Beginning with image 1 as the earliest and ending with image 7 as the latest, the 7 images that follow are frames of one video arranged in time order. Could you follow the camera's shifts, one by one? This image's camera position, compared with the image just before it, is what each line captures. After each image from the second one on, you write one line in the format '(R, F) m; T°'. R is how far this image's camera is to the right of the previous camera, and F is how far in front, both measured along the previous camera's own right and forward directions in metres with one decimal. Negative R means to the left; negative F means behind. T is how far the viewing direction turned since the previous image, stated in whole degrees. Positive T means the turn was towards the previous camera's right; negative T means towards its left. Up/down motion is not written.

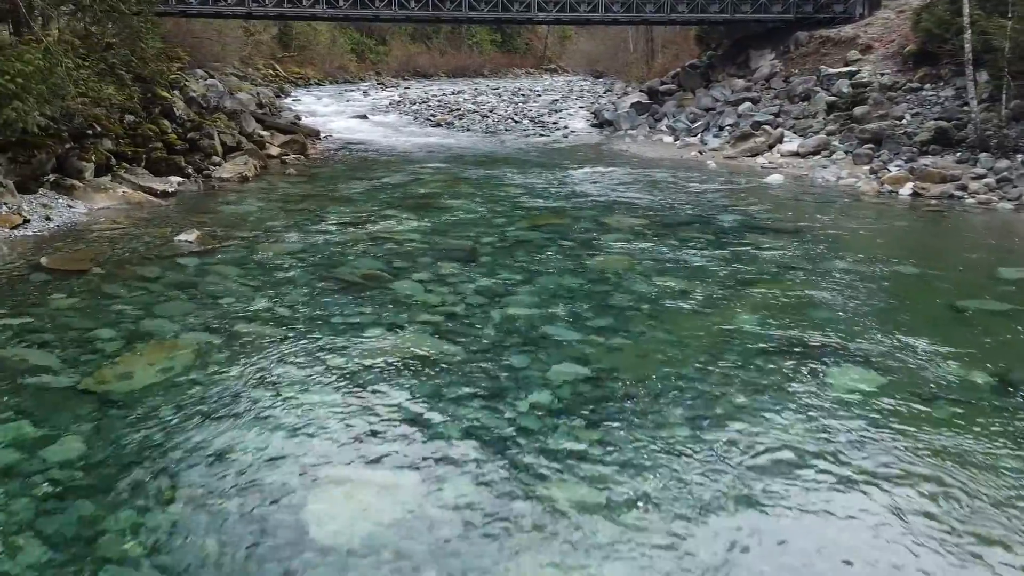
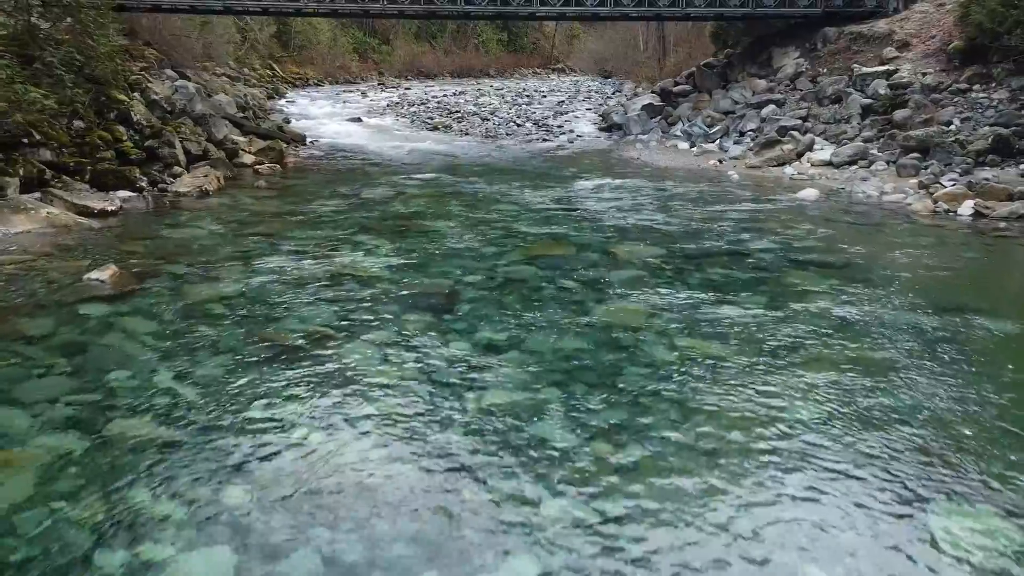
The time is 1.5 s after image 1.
(+0.1, +1.4) m; -1°
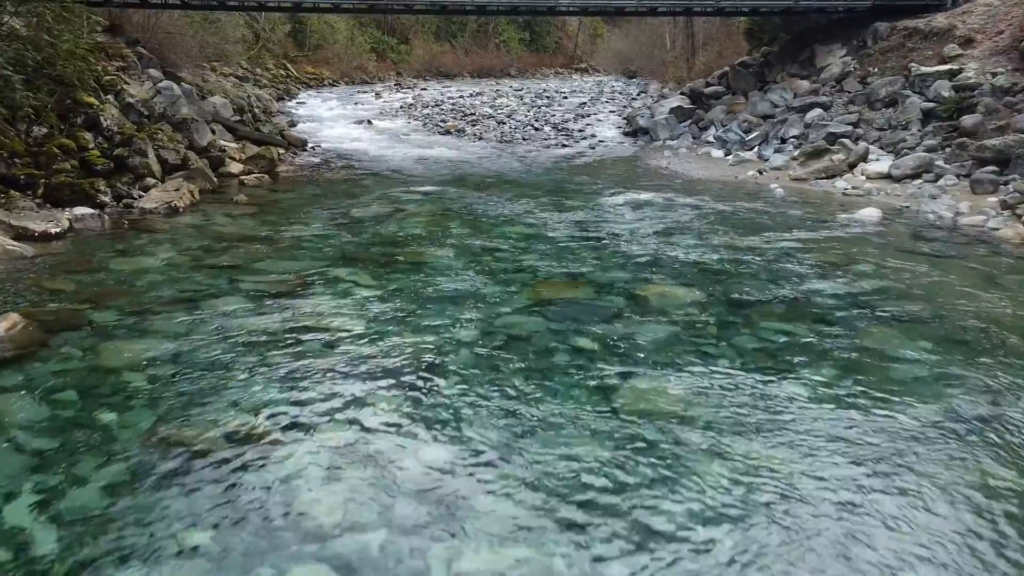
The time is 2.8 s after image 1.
(+0.1, +1.4) m; -1°
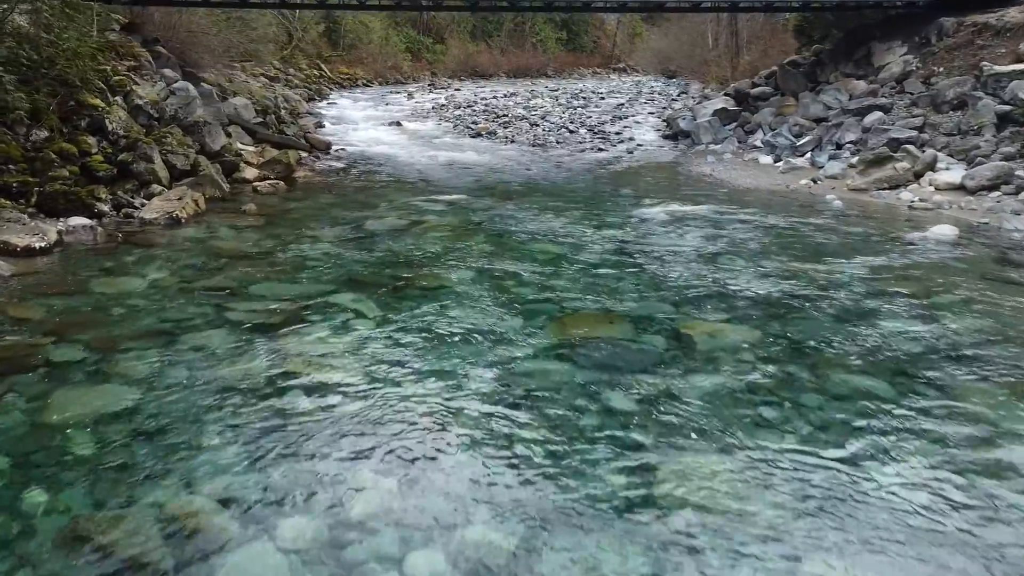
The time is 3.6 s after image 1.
(+0.1, +0.8) m; -2°
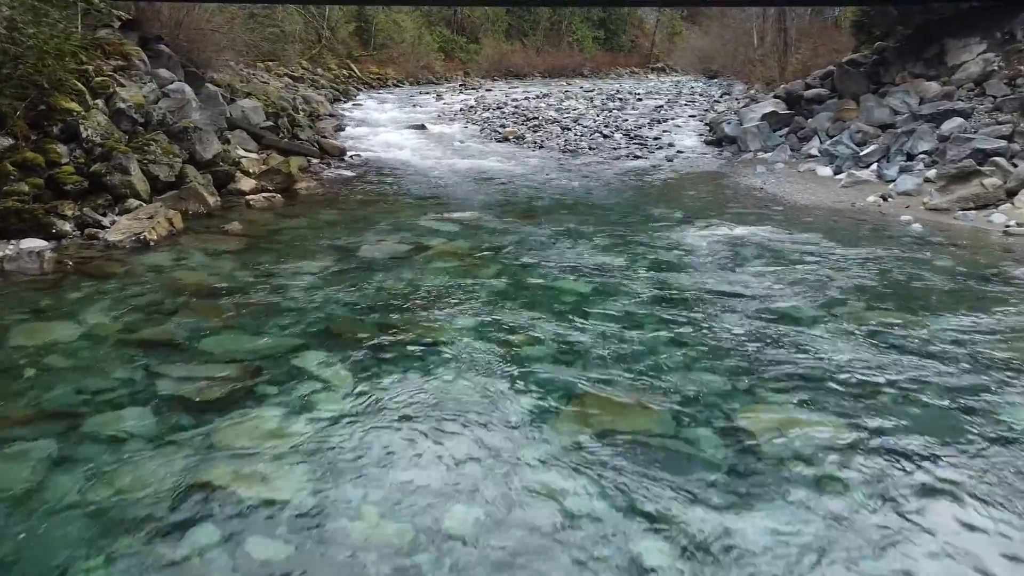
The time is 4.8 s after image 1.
(+0.1, +1.3) m; -2°
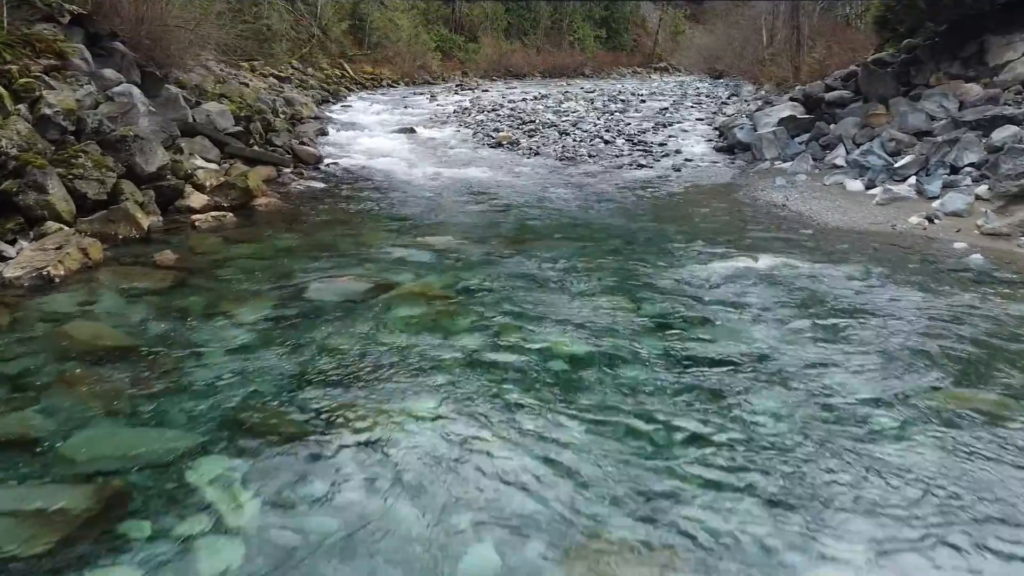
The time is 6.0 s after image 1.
(+0.1, +1.3) m; 0°
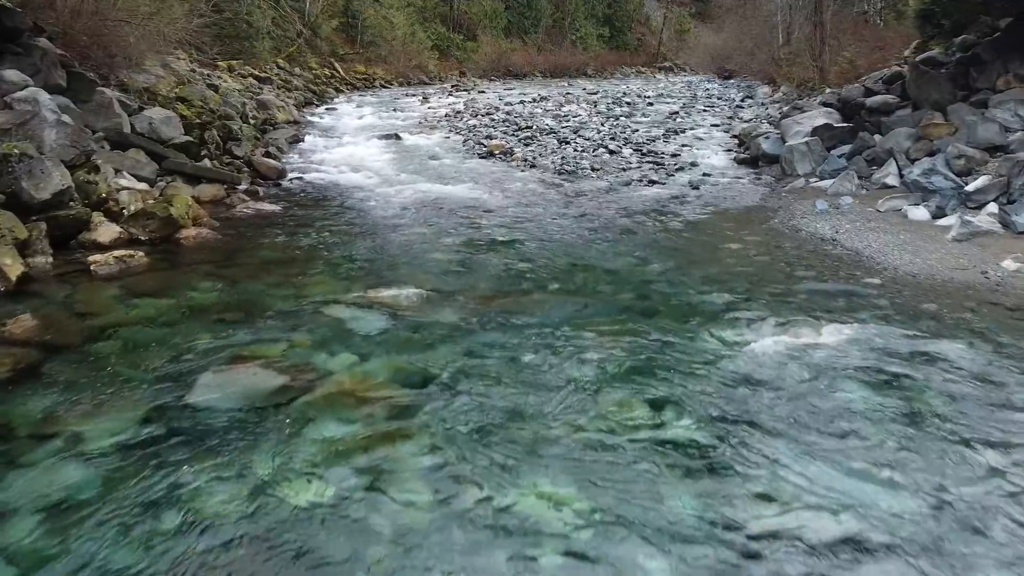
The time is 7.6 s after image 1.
(+0.1, +1.8) m; 0°
